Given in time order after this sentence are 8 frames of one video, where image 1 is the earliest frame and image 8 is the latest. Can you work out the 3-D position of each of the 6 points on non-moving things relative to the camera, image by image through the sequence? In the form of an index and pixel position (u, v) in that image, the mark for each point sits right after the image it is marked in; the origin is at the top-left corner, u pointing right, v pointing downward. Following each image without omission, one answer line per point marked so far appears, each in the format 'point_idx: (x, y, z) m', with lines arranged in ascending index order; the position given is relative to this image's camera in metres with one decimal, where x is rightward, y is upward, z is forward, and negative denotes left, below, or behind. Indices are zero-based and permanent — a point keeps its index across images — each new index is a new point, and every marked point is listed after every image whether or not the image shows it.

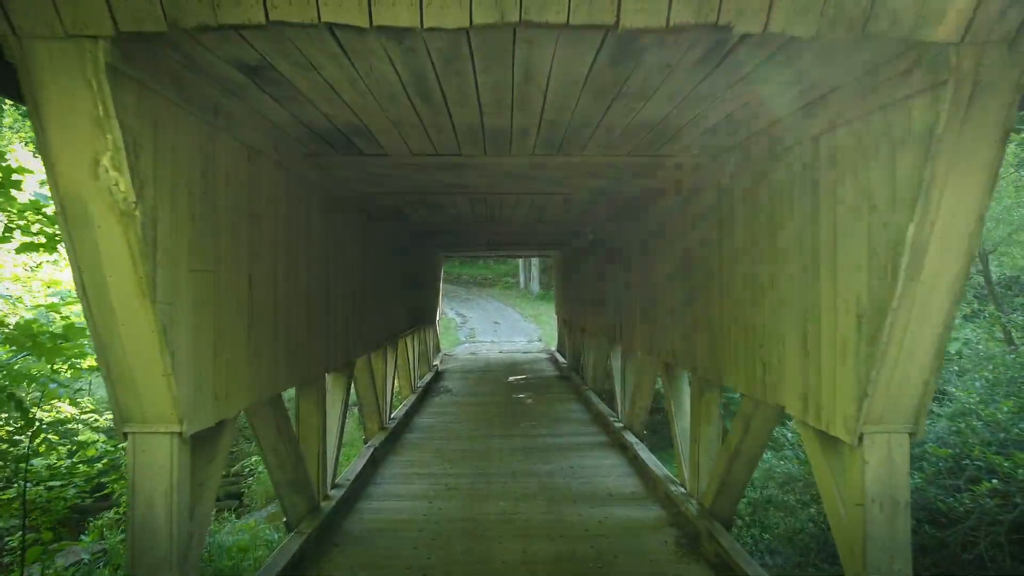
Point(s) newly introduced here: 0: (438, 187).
0: (-0.5, +0.7, +3.9) m
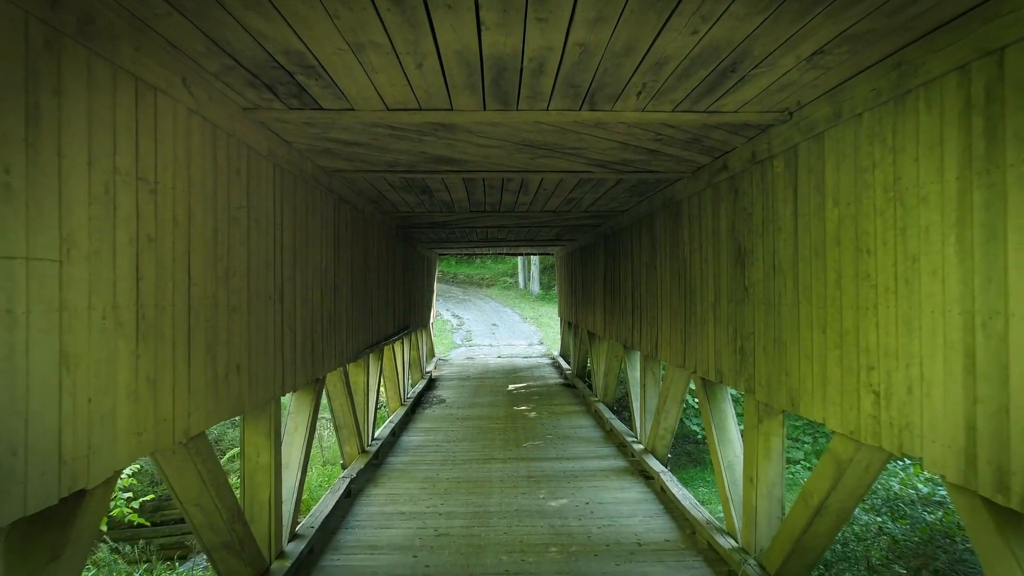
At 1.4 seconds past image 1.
0: (-0.5, +0.7, +3.1) m
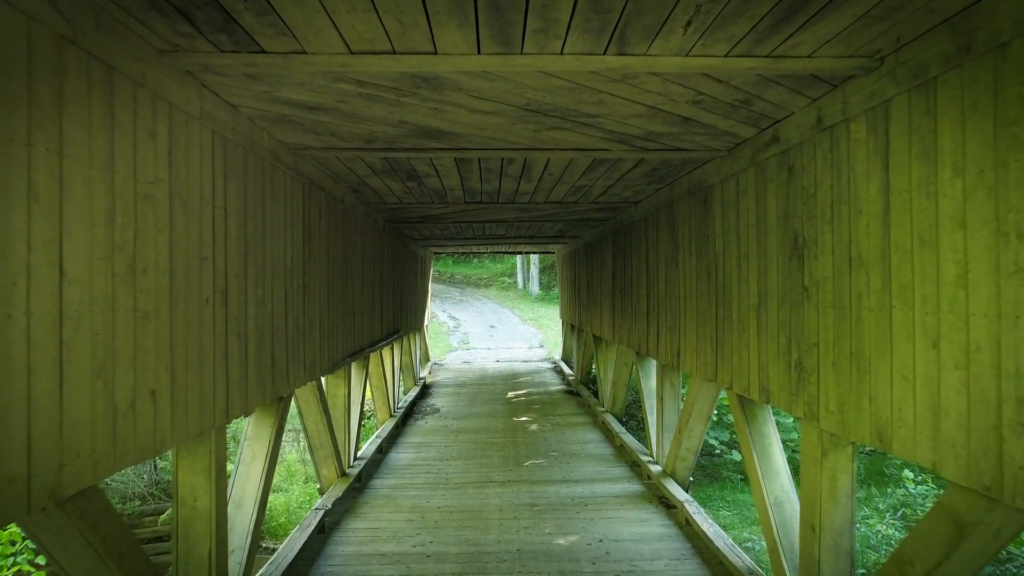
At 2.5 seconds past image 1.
0: (-0.5, +0.7, +2.6) m
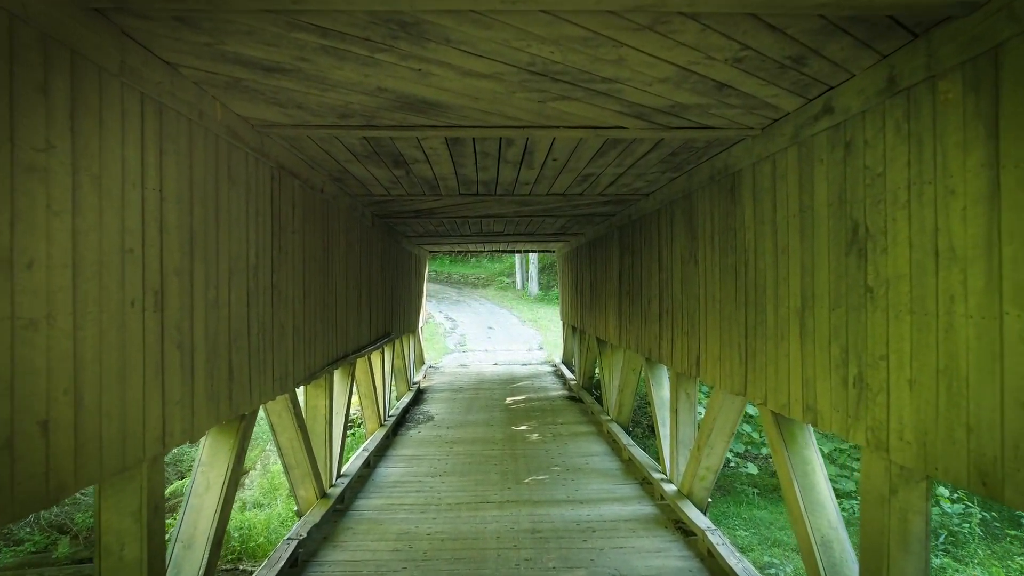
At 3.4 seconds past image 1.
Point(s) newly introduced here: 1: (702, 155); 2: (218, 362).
0: (-0.5, +0.7, +2.2) m
1: (+1.0, +0.7, +2.9) m
2: (-1.2, -0.3, +2.1) m
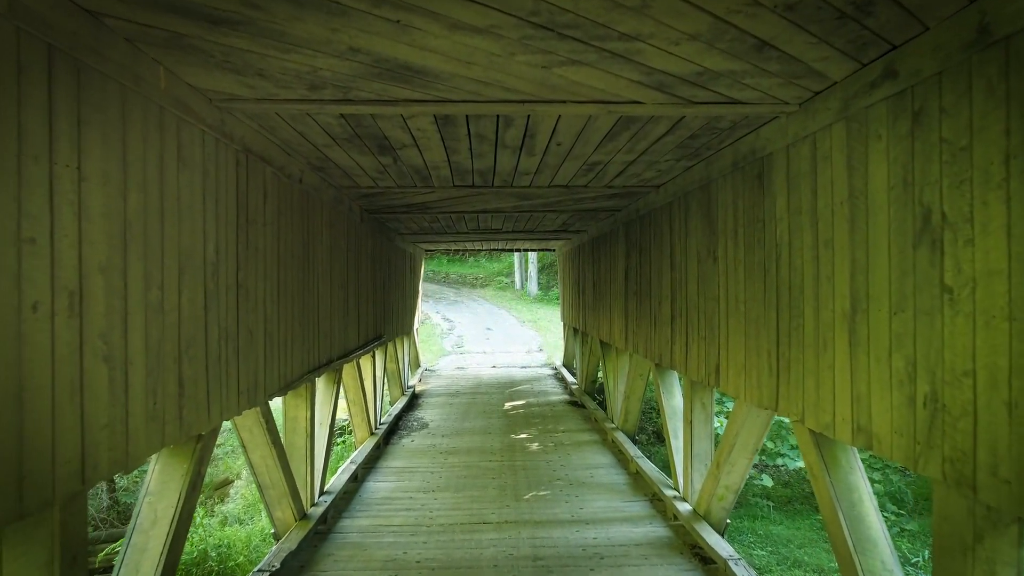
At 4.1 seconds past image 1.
0: (-0.5, +0.7, +1.9) m
1: (+1.0, +0.7, +2.6) m
2: (-1.2, -0.3, +1.8) m
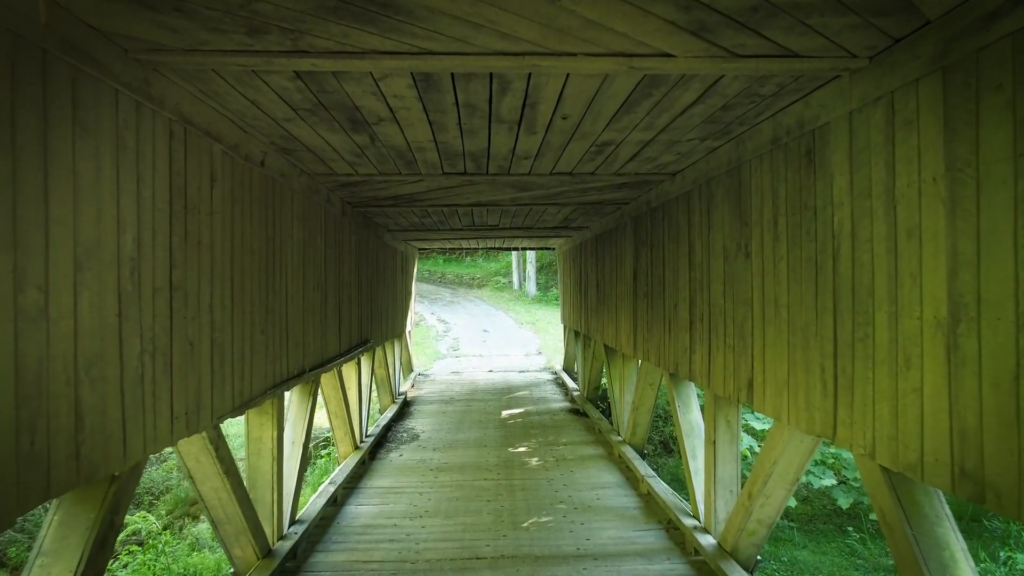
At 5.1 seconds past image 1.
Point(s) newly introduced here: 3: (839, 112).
0: (-0.5, +0.7, +1.4) m
1: (+1.0, +0.7, +2.1) m
2: (-1.2, -0.3, +1.4) m
3: (+1.1, +0.6, +1.8) m
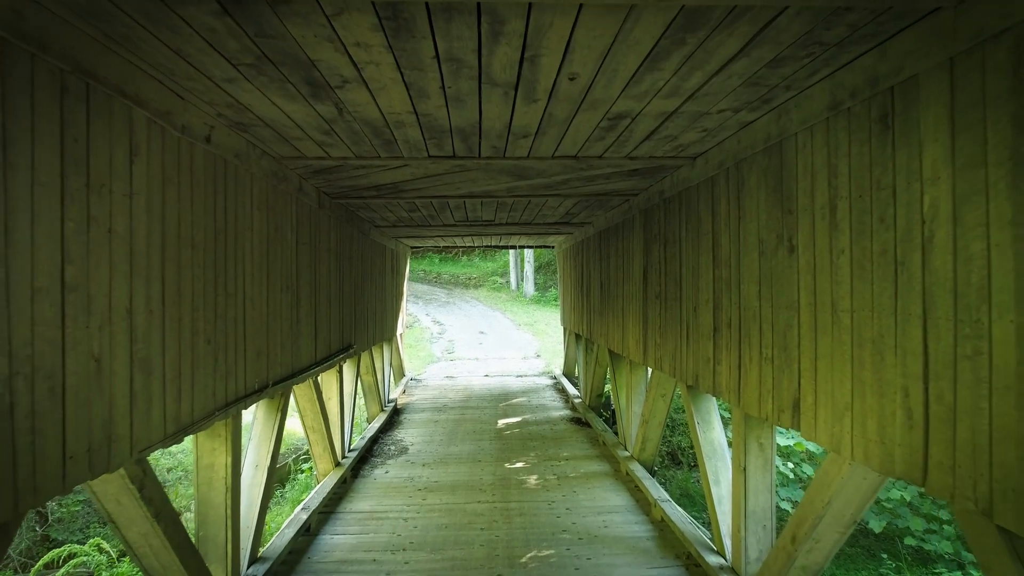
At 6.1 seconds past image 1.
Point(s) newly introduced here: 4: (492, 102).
0: (-0.5, +0.7, +1.0) m
1: (+1.0, +0.7, +1.7) m
2: (-1.2, -0.3, +0.9) m
3: (+1.1, +0.6, +1.4) m
4: (-0.1, +0.7, +2.1) m
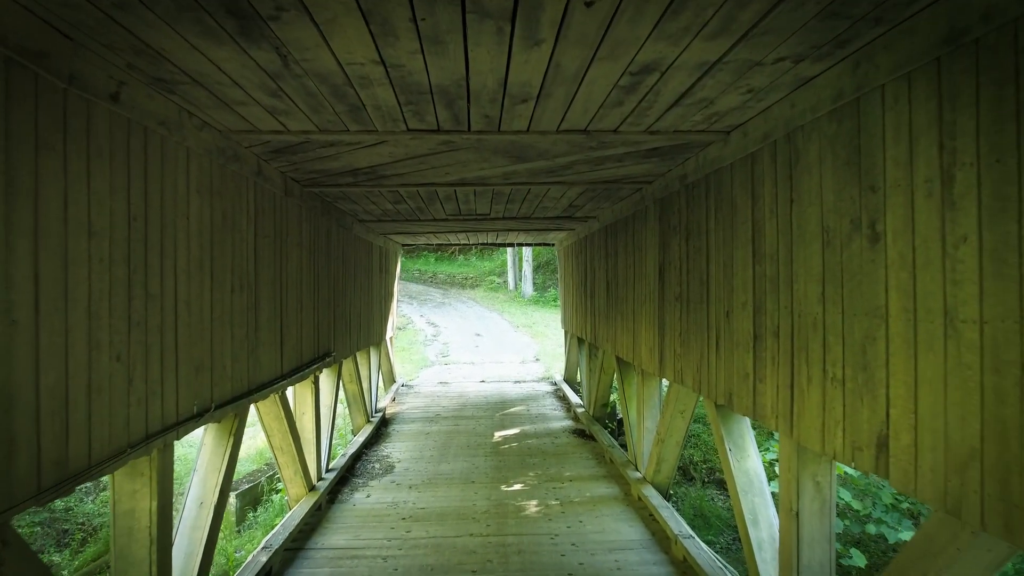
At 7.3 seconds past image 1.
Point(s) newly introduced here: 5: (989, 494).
0: (-0.5, +0.7, +0.5) m
1: (+1.0, +0.7, +1.2) m
2: (-1.2, -0.3, +0.4) m
3: (+1.1, +0.6, +0.9) m
4: (-0.1, +0.7, +1.6) m
5: (+1.1, -0.5, +1.2) m
